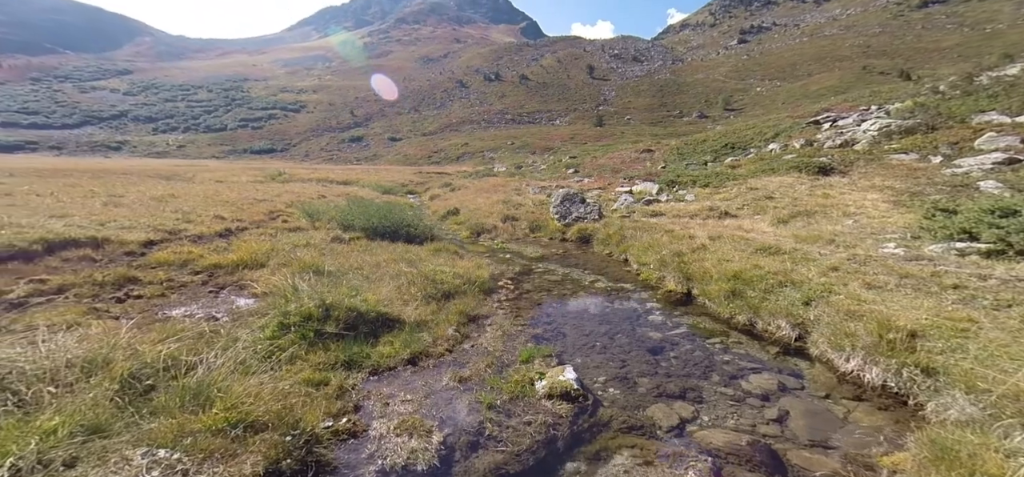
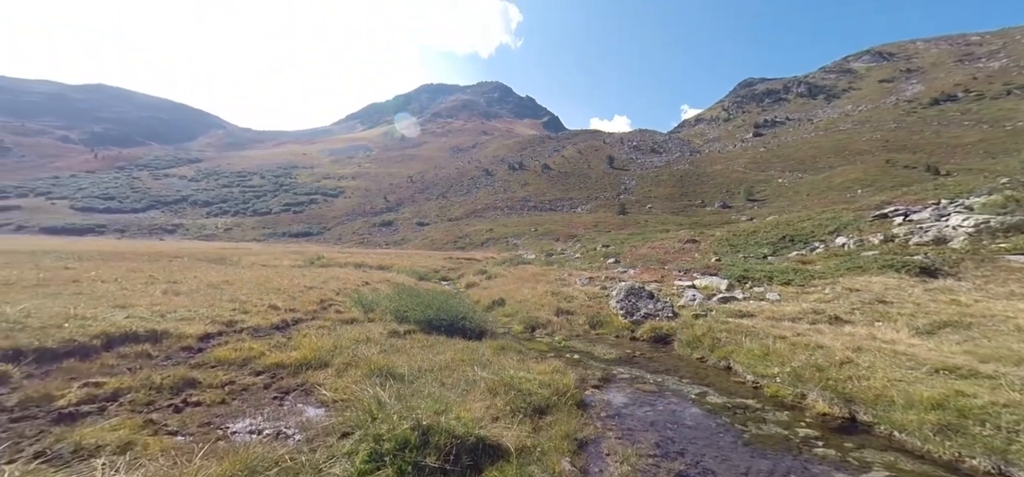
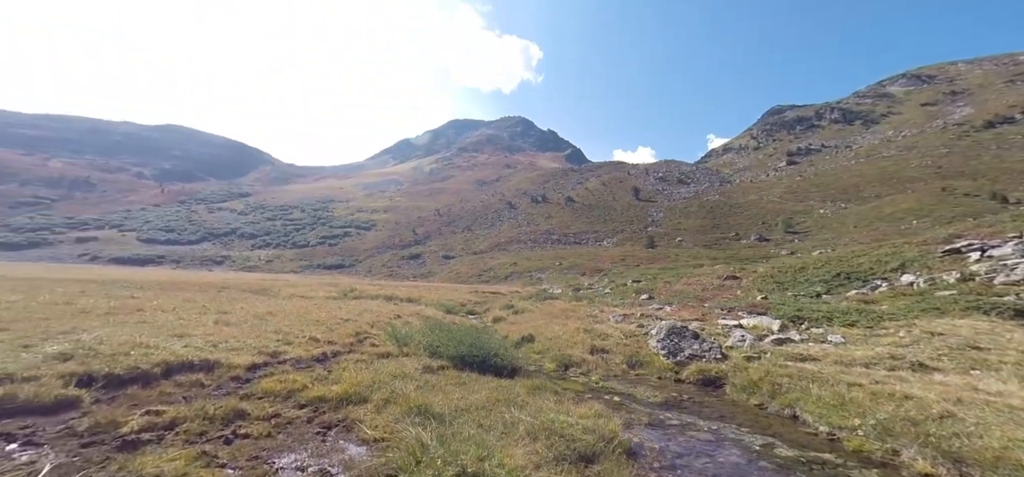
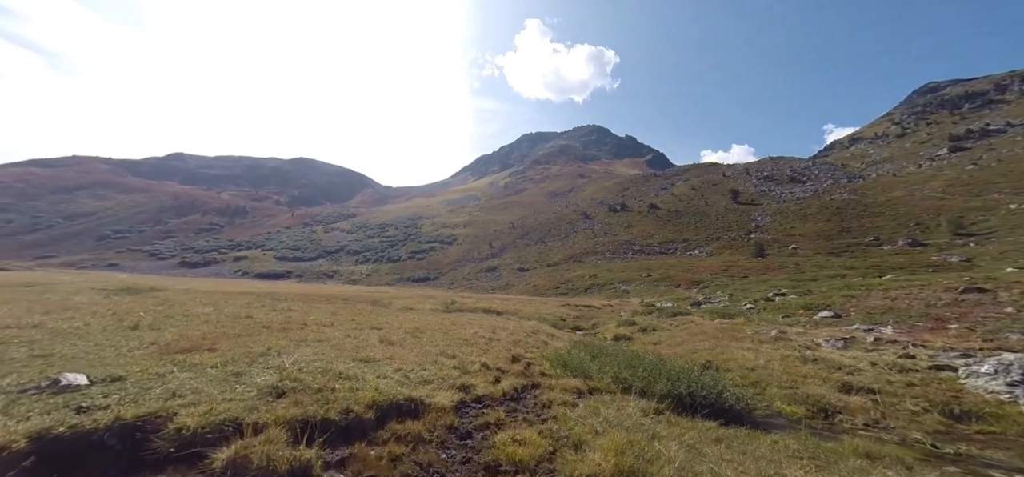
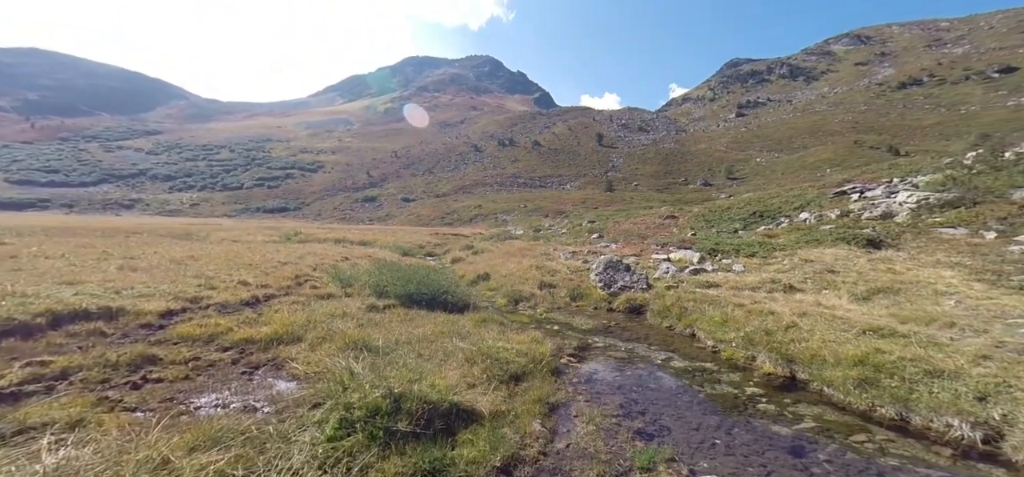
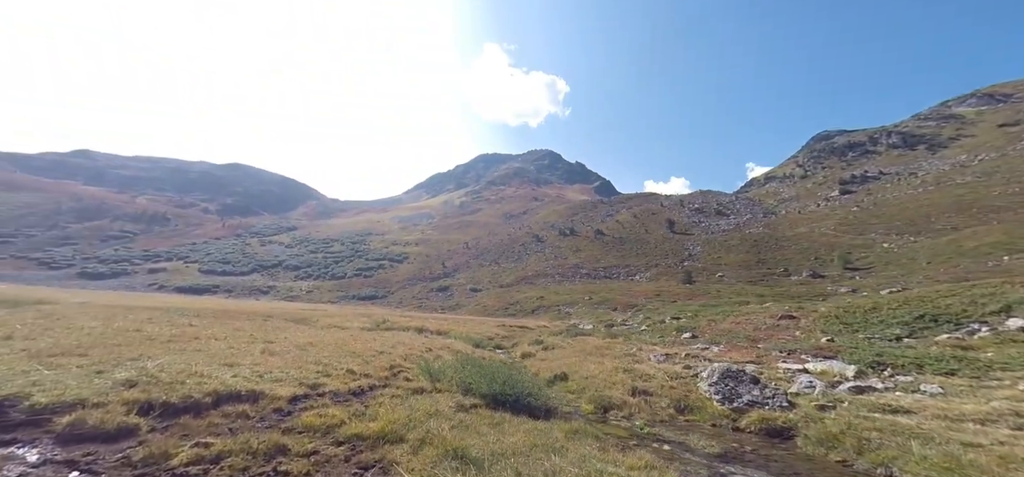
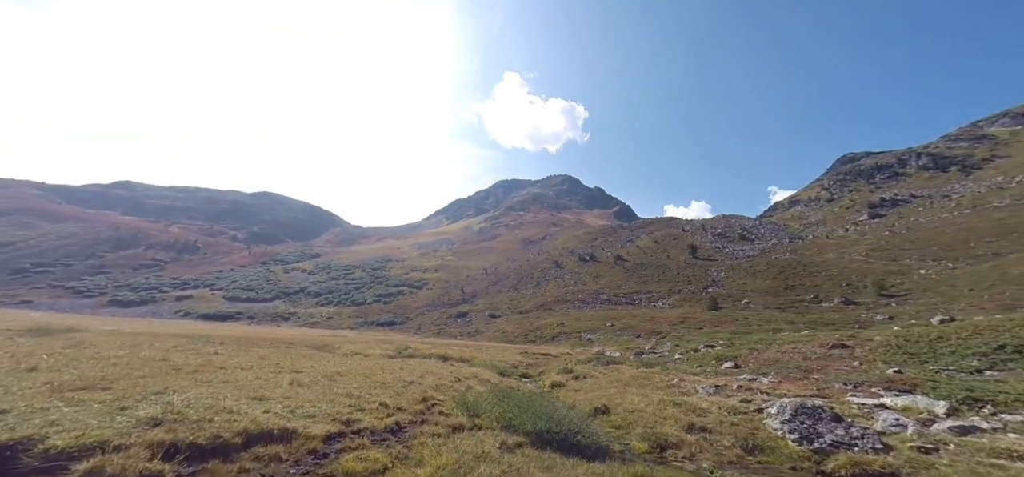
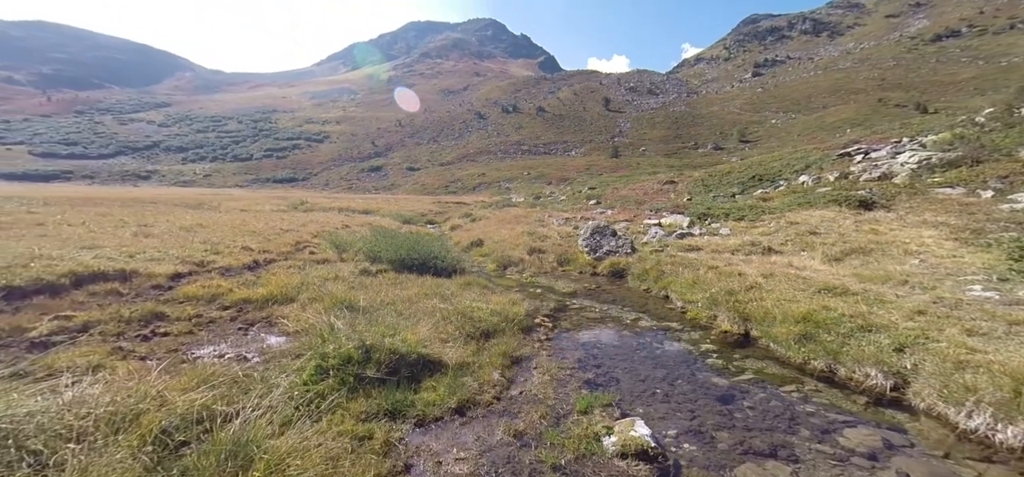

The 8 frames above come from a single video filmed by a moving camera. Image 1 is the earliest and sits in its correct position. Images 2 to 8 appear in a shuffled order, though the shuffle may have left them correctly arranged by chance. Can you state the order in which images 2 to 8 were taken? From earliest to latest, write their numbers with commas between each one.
8, 5, 2, 3, 6, 7, 4
